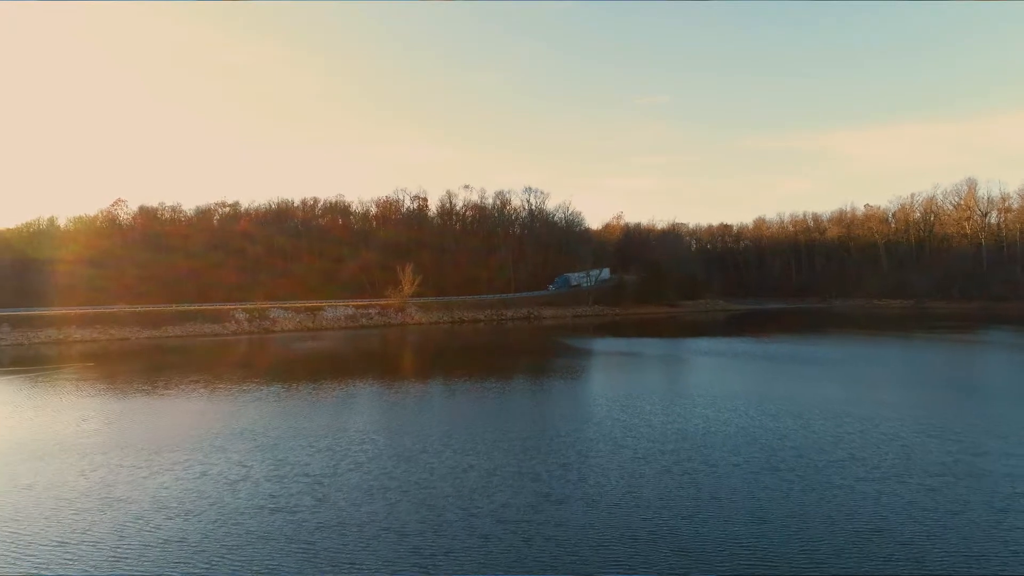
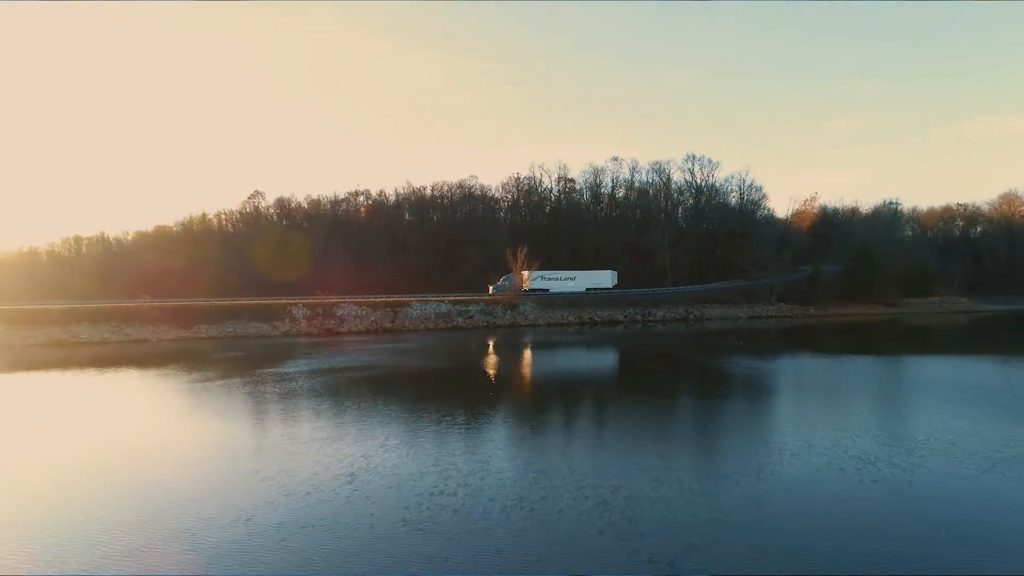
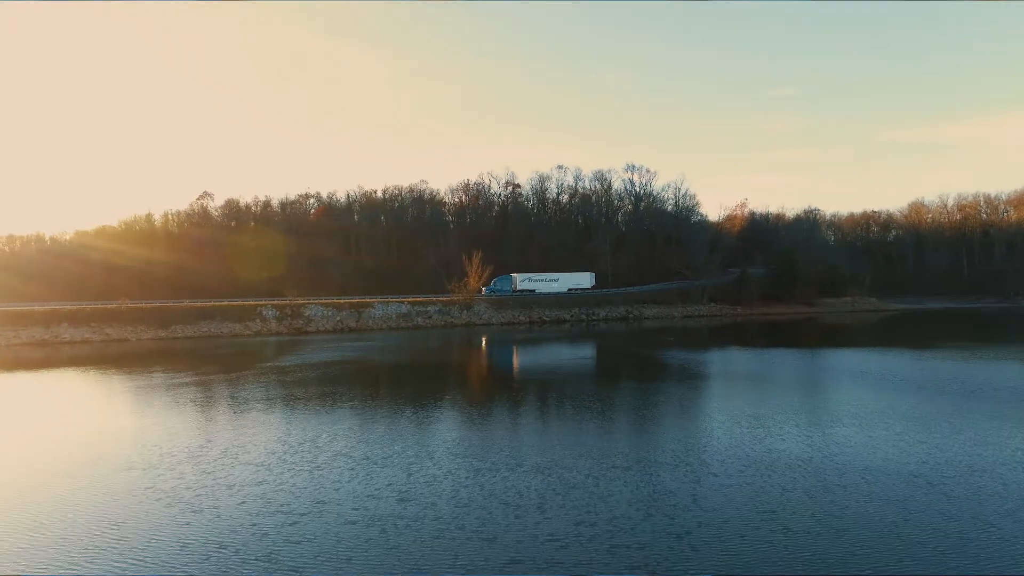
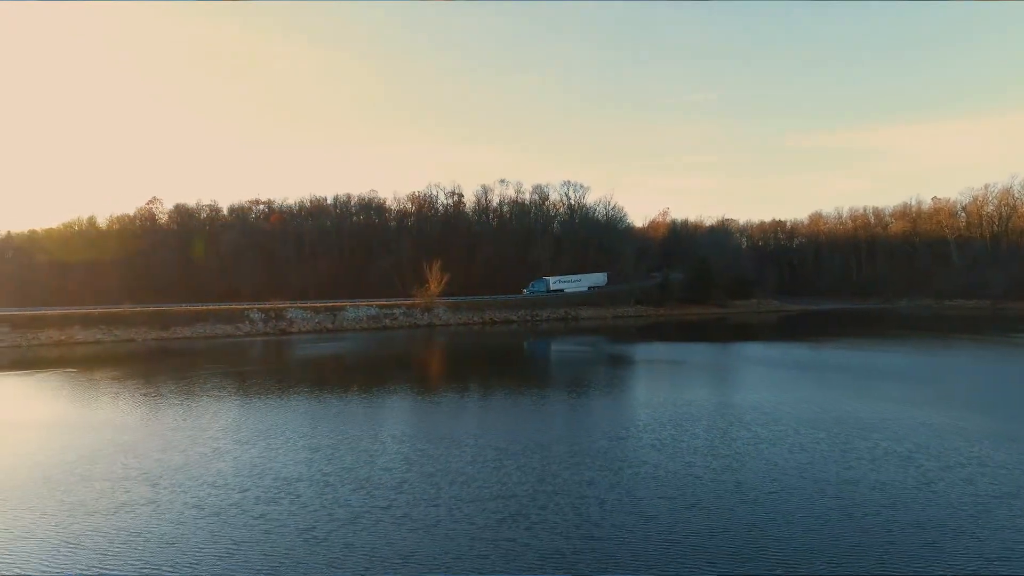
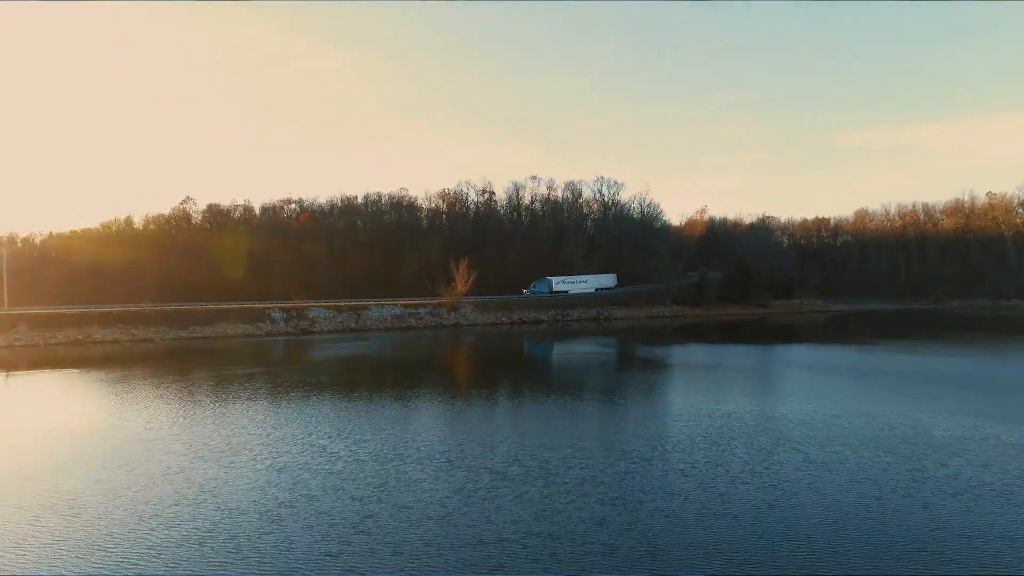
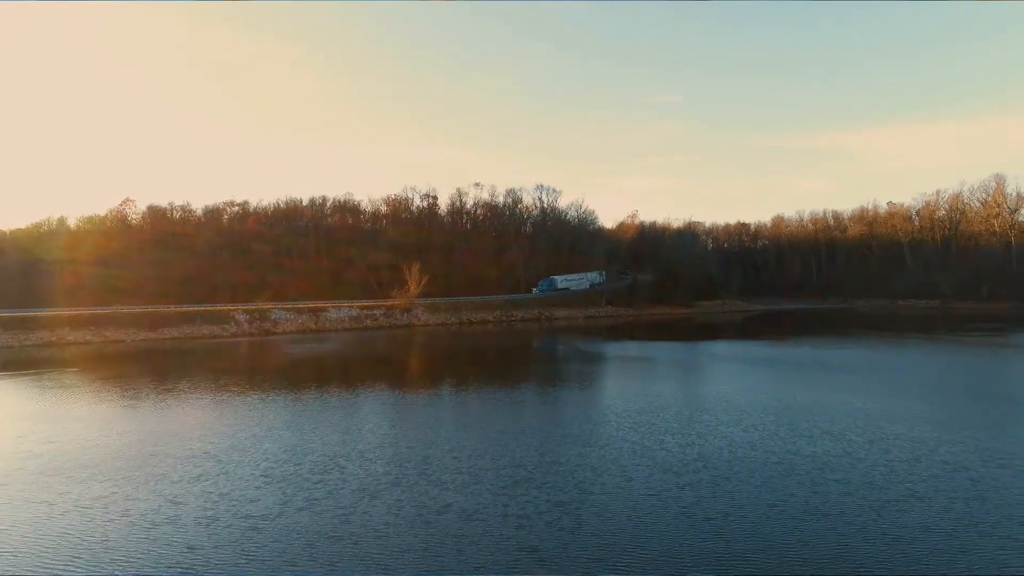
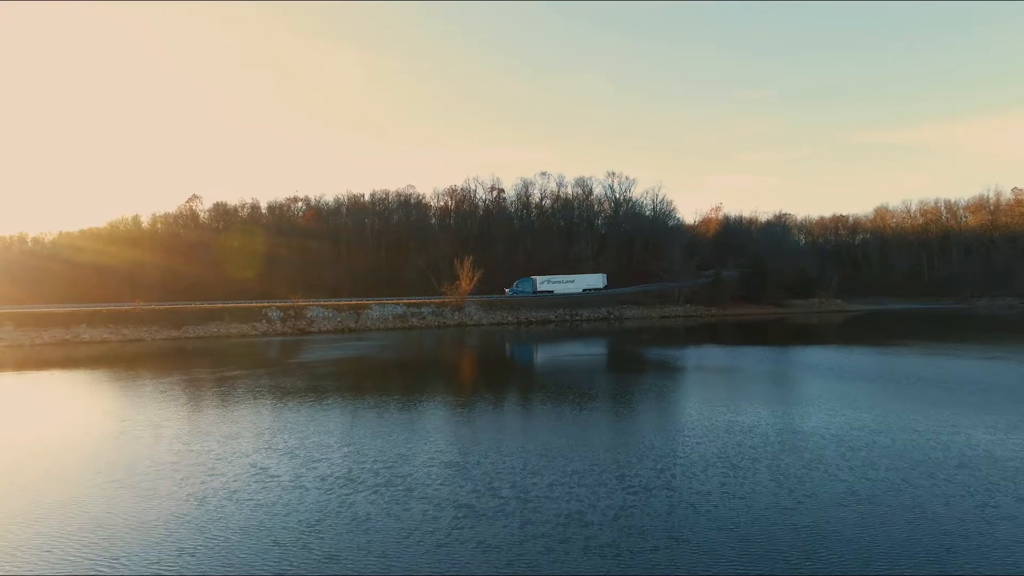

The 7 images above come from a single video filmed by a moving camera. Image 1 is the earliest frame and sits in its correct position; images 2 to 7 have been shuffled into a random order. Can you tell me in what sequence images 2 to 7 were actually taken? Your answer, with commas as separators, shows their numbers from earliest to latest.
6, 4, 5, 7, 3, 2
